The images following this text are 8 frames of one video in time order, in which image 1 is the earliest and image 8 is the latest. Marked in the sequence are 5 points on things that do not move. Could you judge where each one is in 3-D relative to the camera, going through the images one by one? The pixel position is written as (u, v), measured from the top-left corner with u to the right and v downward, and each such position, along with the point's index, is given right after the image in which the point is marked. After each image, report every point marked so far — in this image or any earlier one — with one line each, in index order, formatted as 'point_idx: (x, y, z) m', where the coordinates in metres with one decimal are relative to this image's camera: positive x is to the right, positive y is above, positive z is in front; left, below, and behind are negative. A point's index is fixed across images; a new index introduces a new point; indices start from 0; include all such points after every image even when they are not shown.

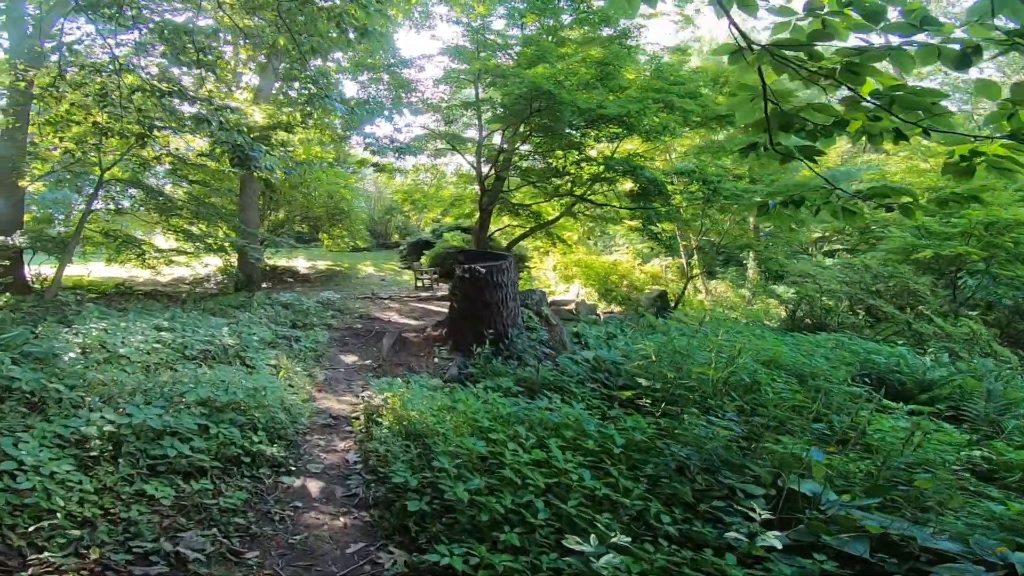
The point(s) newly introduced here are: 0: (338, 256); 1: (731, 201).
0: (-5.1, +1.0, +15.4) m
1: (+3.2, +1.2, +7.6) m
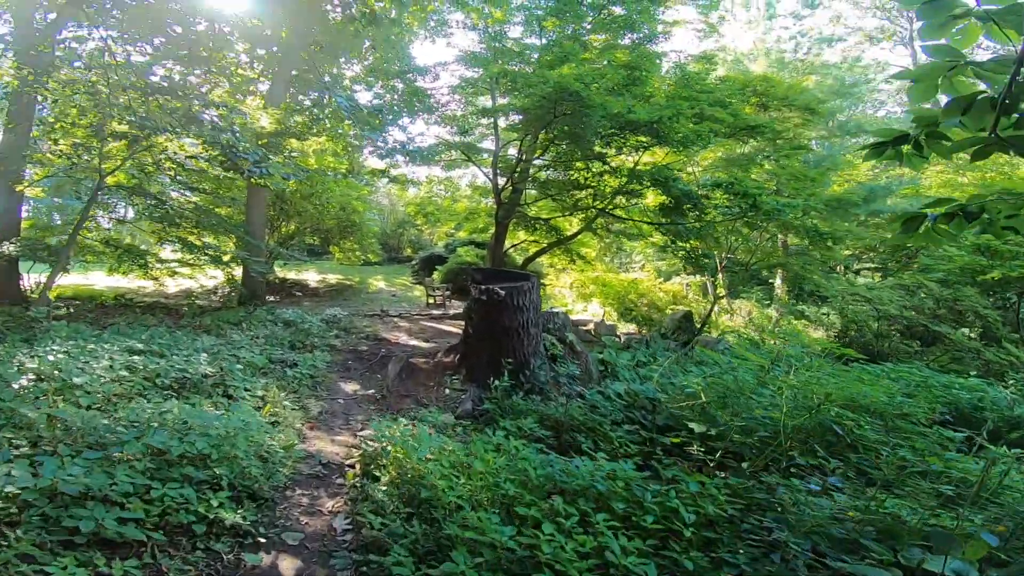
0: (-4.7, +0.6, +15.0) m
1: (+3.5, +0.9, +7.0) m
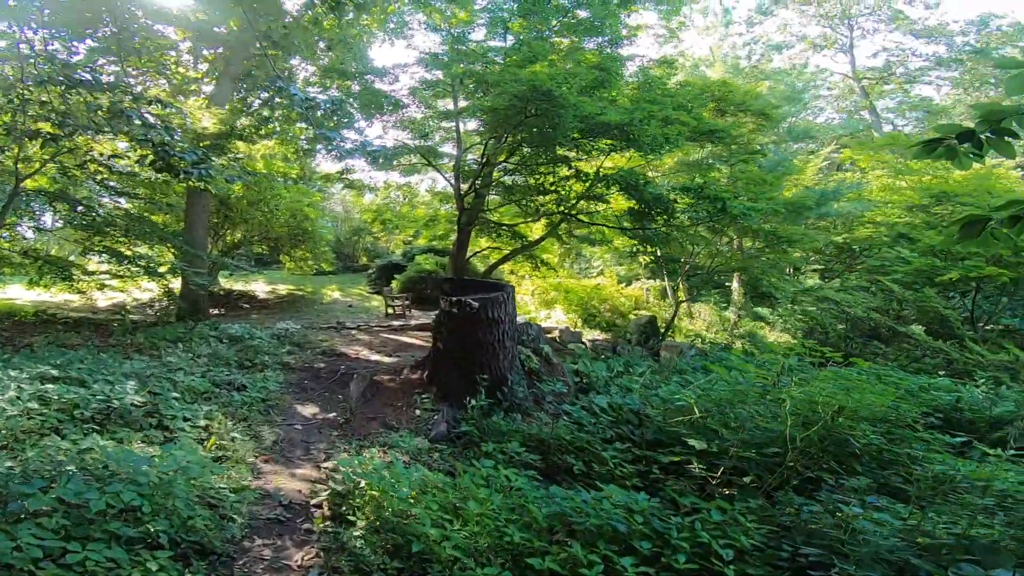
0: (-5.8, +0.3, +14.3) m
1: (+3.0, +0.9, +7.1) m
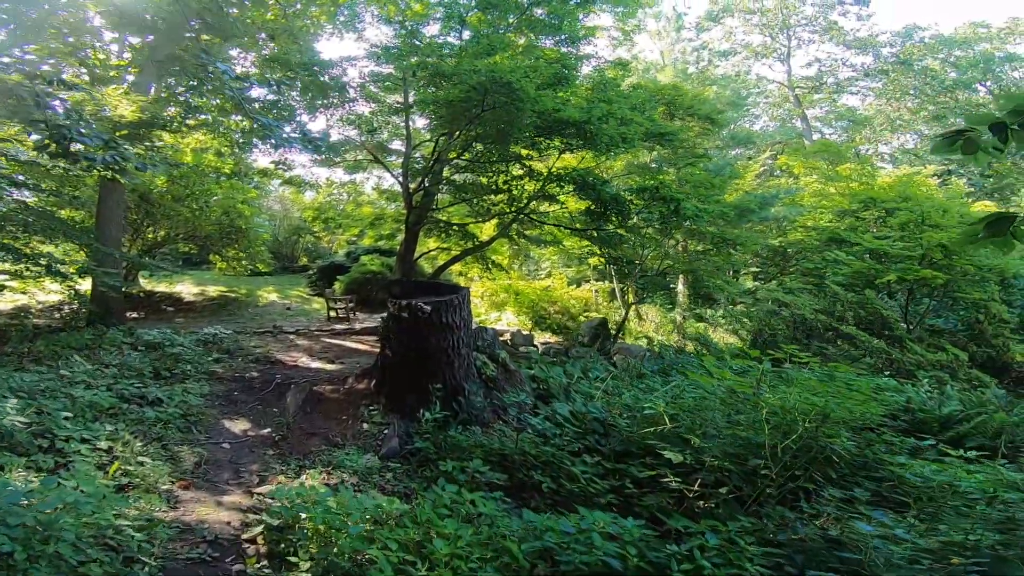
0: (-7.1, +0.2, +13.4) m
1: (+2.4, +0.9, +7.1) m
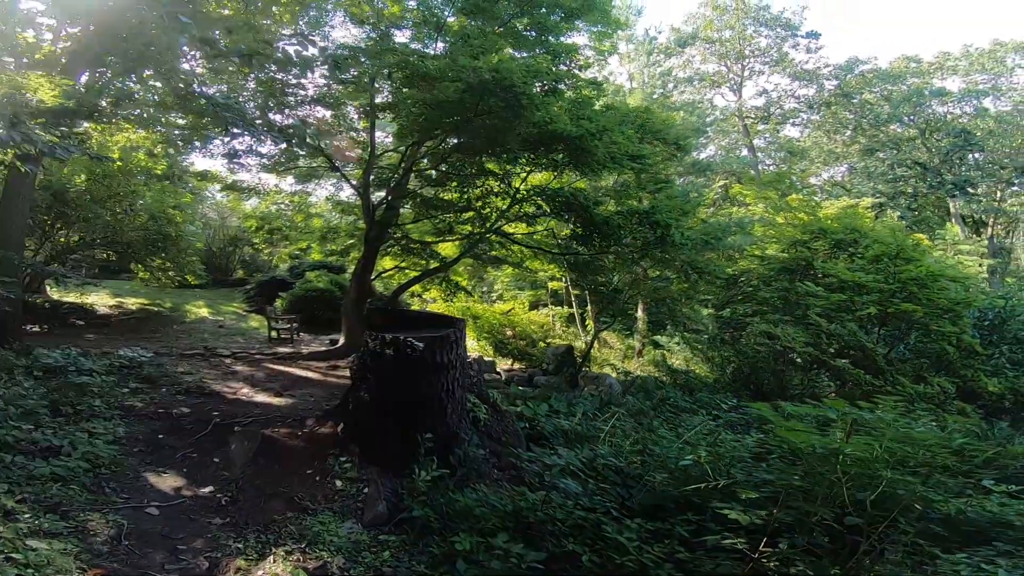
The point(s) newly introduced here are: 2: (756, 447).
0: (-8.1, -0.1, +12.0) m
1: (+2.1, +0.5, +6.9) m
2: (+1.6, -1.0, +3.4) m
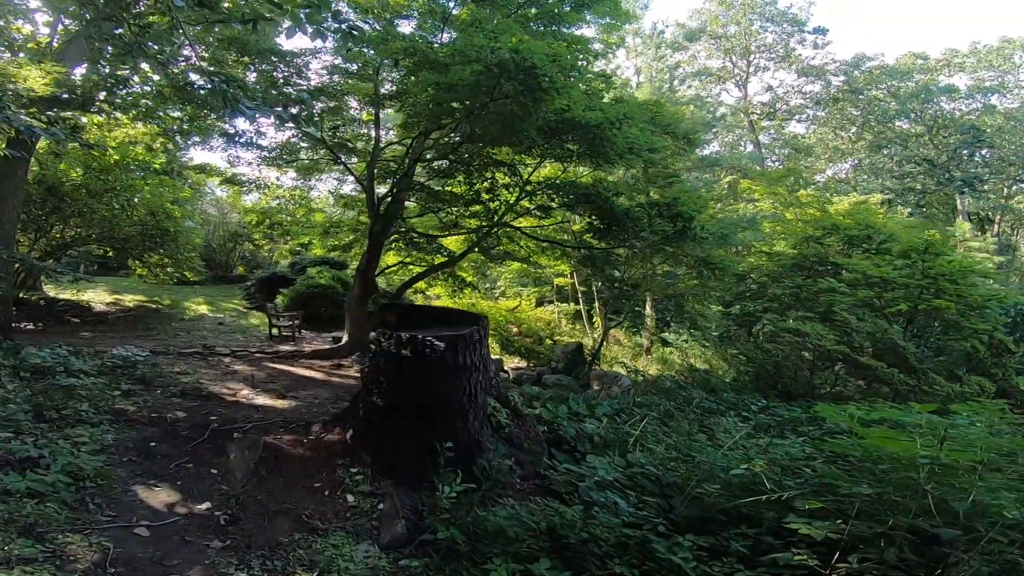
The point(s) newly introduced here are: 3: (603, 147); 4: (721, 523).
0: (-8.0, 0.0, +11.8) m
1: (+2.2, +0.5, +6.6) m
2: (+1.7, -1.0, +3.2) m
3: (+0.9, +1.5, +5.4) m
4: (+0.9, -1.1, +2.3) m
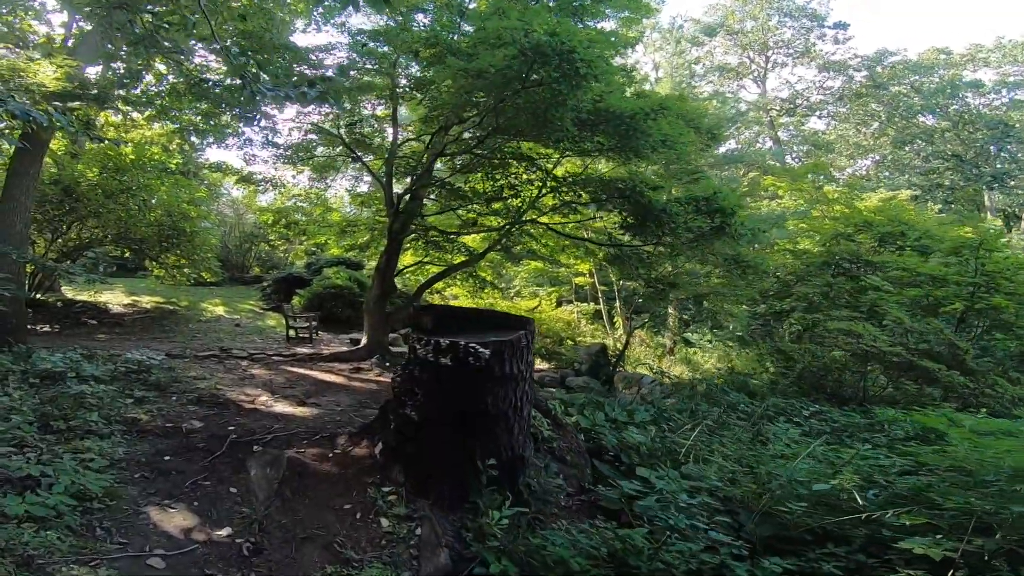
0: (-7.6, -0.1, +11.7) m
1: (+2.5, +0.6, +6.3) m
2: (+1.9, -1.0, +2.9) m
3: (+1.2, +1.5, +5.1) m
4: (+1.2, -1.1, +2.0) m
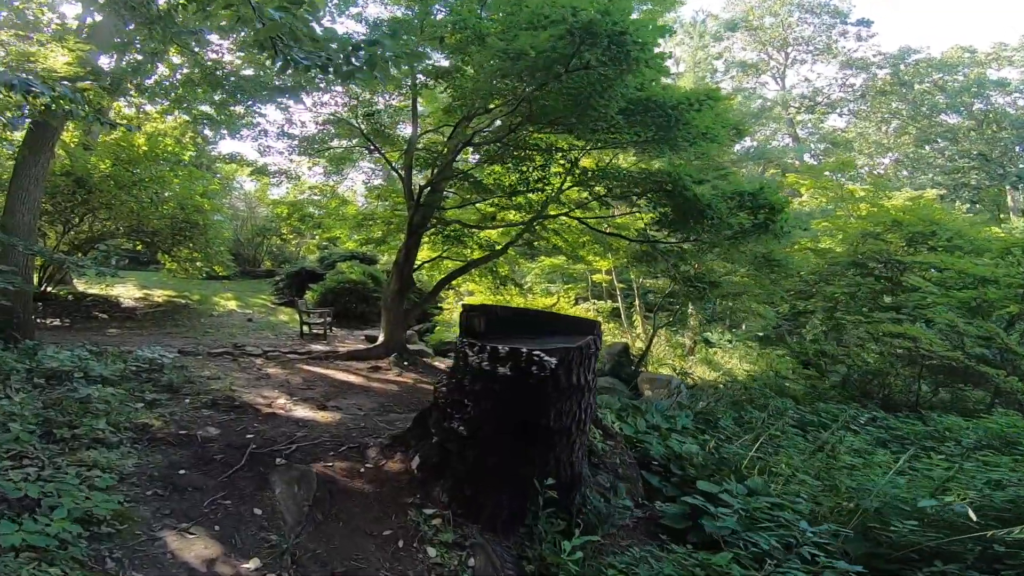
0: (-7.2, +0.1, +11.5) m
1: (+2.8, +0.6, +6.0) m
2: (+2.2, -1.0, +2.6) m
3: (+1.5, +1.5, +4.8) m
4: (+1.4, -1.1, +1.8) m
